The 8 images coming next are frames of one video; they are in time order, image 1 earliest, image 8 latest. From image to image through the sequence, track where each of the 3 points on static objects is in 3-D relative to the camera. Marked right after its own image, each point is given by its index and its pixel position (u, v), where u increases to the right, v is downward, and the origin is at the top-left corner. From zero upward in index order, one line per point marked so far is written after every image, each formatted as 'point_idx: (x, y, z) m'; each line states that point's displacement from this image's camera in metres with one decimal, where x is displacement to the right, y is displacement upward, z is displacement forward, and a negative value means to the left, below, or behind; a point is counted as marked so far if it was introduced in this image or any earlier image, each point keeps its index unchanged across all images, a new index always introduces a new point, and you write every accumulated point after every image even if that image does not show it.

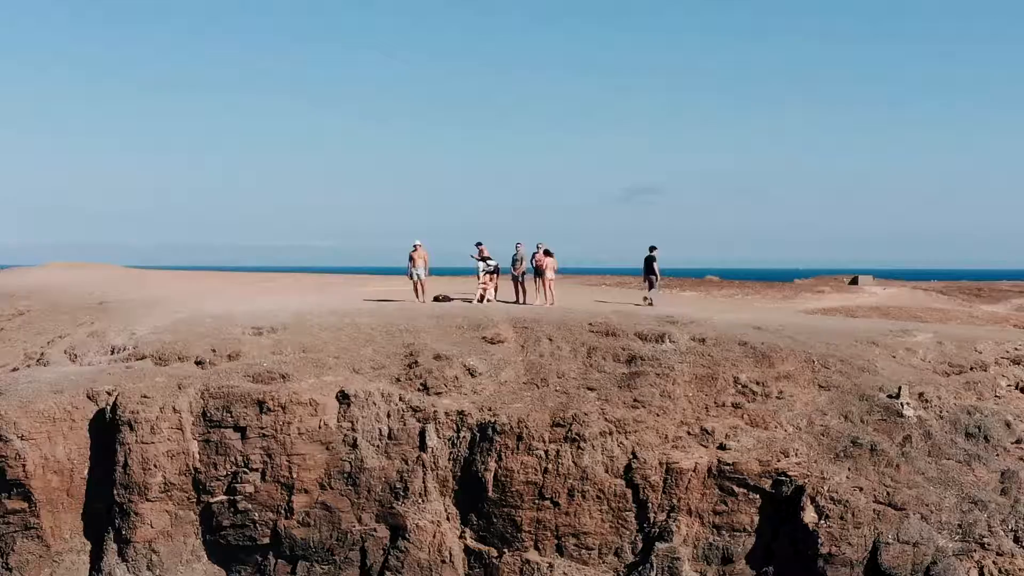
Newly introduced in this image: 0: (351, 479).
0: (-2.6, -3.1, +12.6) m
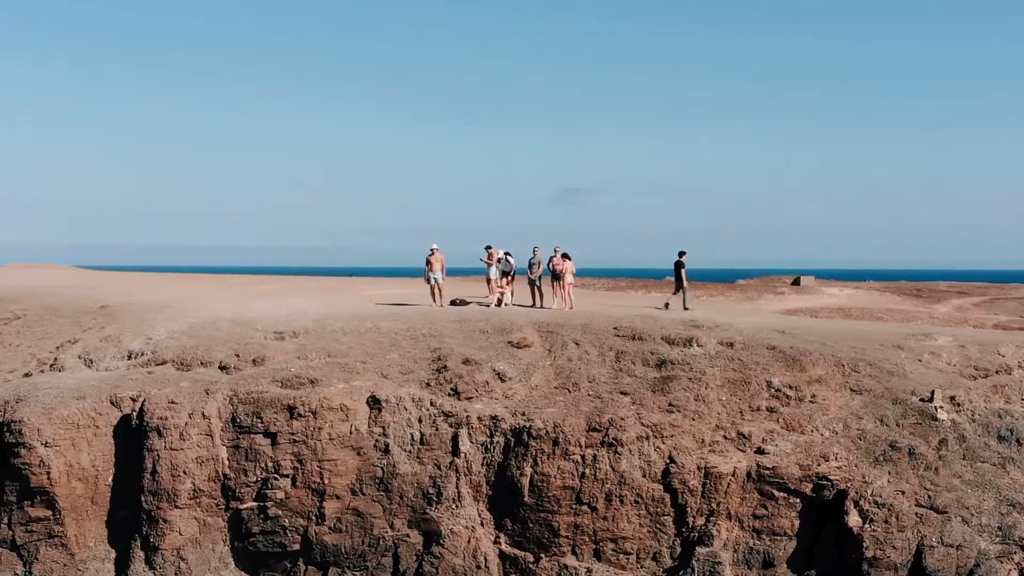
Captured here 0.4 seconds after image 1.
0: (-2.1, -3.1, +12.4) m
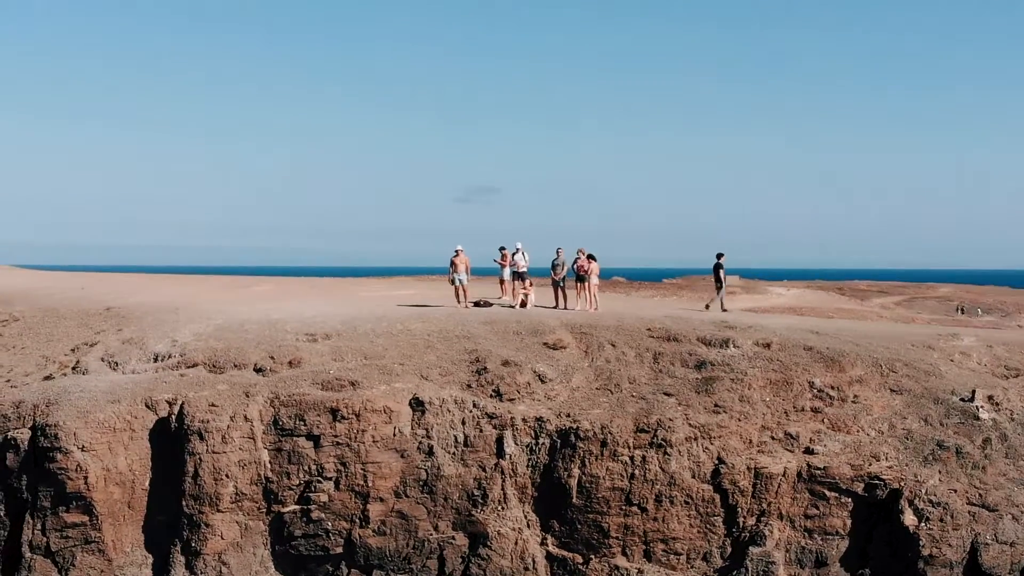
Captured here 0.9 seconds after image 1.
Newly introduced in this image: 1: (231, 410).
0: (-1.4, -3.1, +12.4) m
1: (-4.3, -1.9, +12.0) m
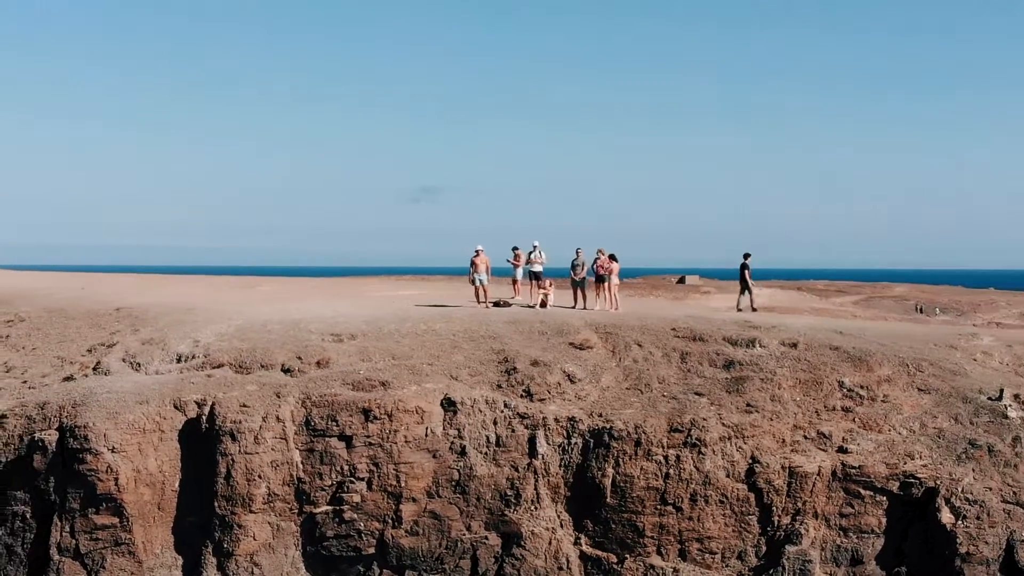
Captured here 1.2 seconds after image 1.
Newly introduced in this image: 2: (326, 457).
0: (-0.8, -3.1, +12.4) m
1: (-3.8, -1.9, +12.0) m
2: (-2.8, -2.6, +12.0) m
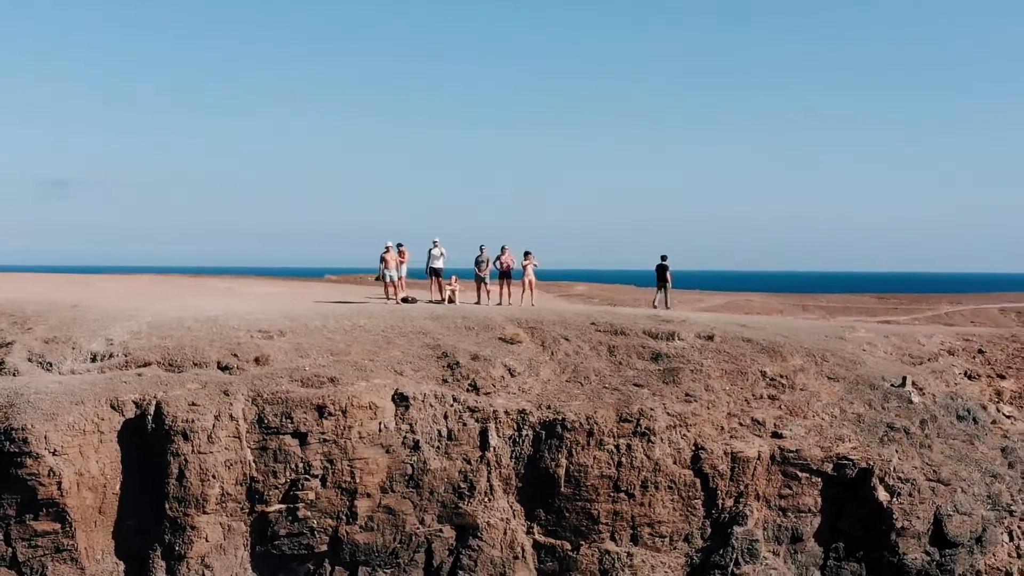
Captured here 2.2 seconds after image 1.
0: (-1.6, -3.1, +12.4) m
1: (-4.3, -1.8, +11.4) m
2: (-3.5, -2.5, +11.6) m
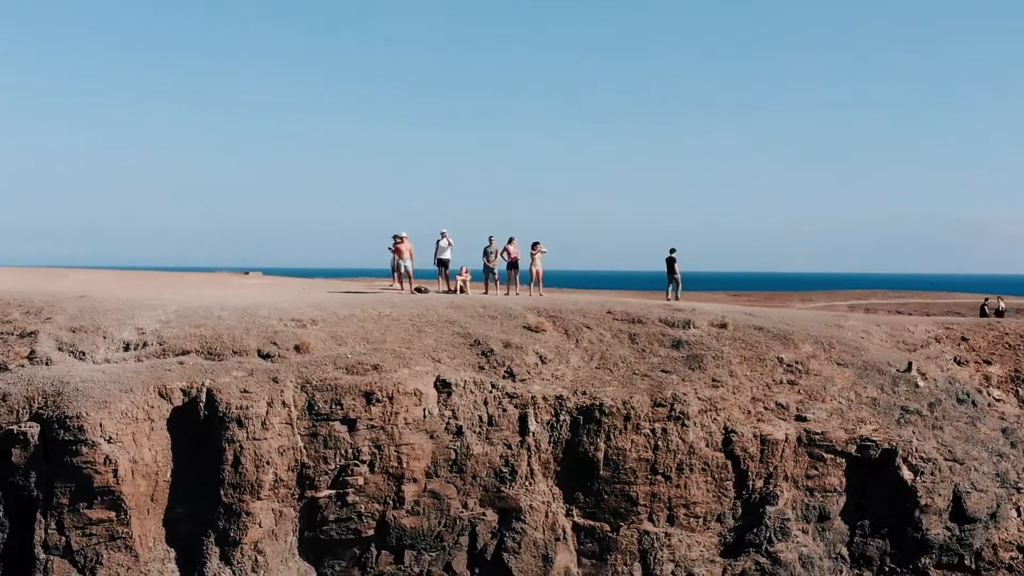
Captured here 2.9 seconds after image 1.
0: (-0.9, -2.9, +12.5) m
1: (-3.6, -1.6, +11.3) m
2: (-2.7, -2.3, +11.7) m
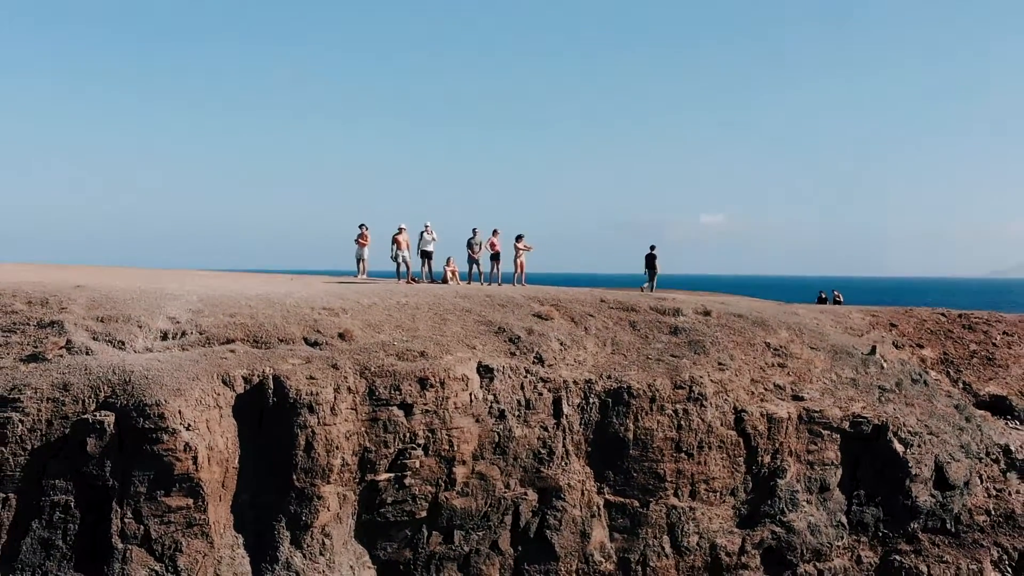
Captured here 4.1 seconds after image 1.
0: (-0.2, -2.7, +13.1) m
1: (-2.7, -1.4, +11.5) m
2: (-1.9, -2.1, +12.0) m
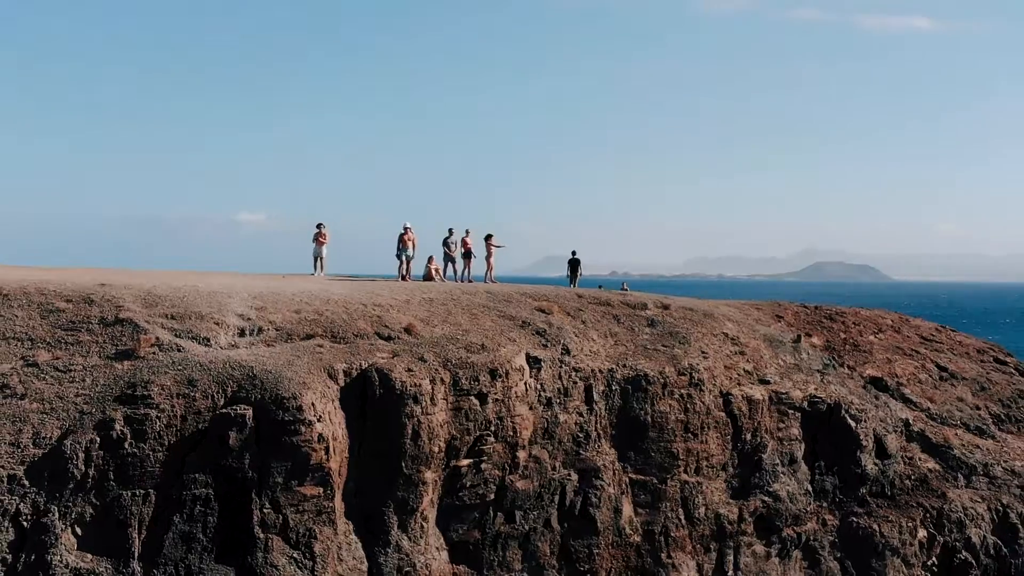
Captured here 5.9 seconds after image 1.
0: (+0.7, -2.7, +14.5) m
1: (-1.4, -1.4, +12.4) m
2: (-0.7, -2.1, +13.0) m
